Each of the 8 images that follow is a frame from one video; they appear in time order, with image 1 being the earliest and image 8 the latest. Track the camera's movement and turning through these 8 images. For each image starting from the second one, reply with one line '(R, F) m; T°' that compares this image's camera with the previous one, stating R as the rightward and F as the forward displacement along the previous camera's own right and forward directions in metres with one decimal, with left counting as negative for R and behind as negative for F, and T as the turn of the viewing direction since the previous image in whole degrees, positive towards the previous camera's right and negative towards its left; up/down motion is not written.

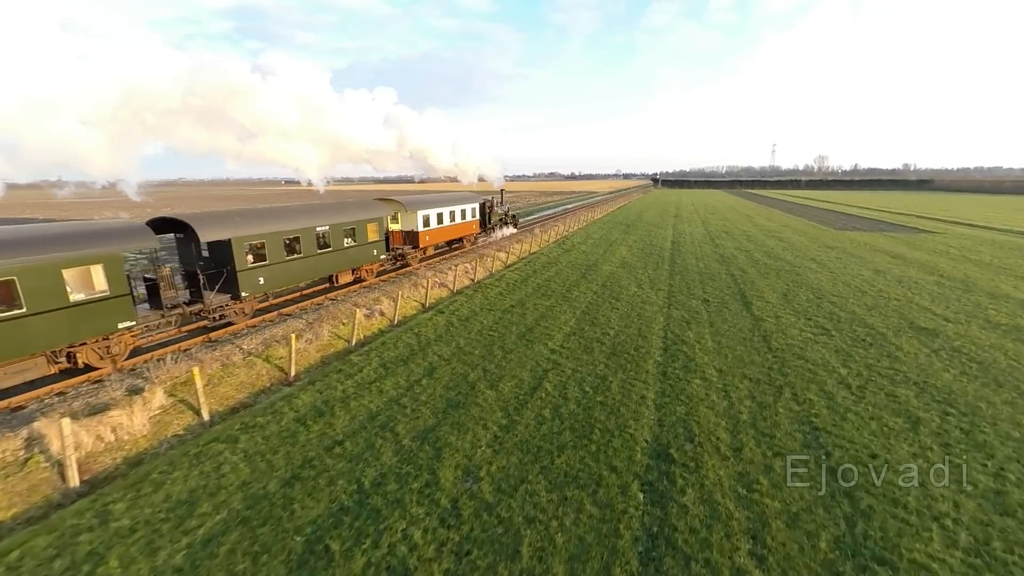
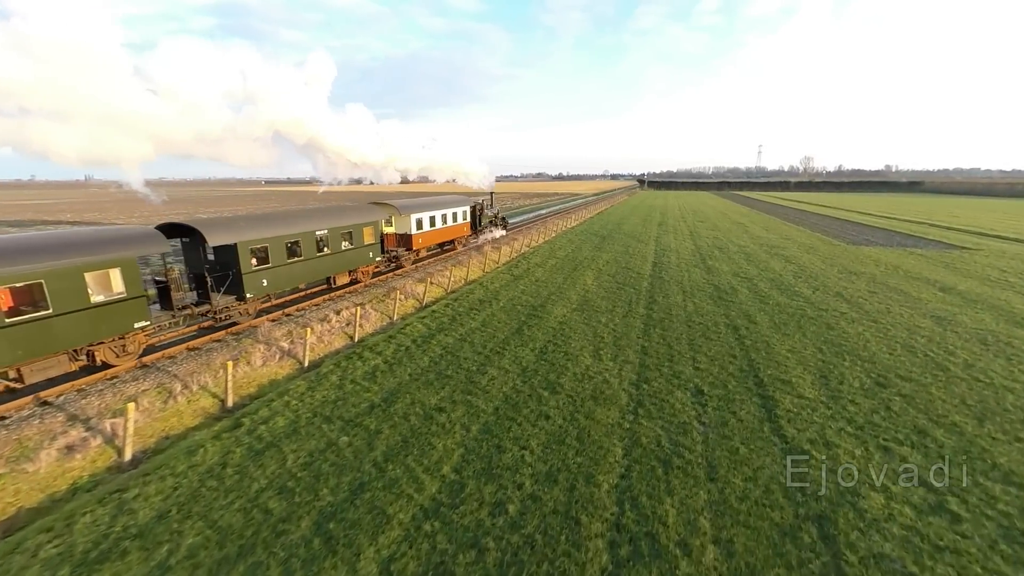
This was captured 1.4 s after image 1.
(-0.3, -2.1) m; +1°
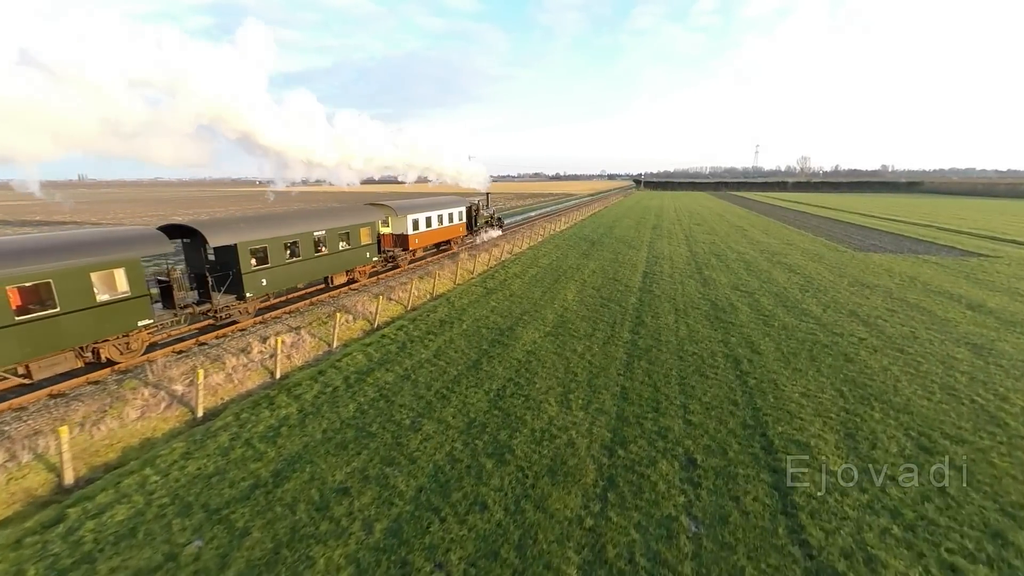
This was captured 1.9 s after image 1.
(+0.3, -8.3) m; 0°
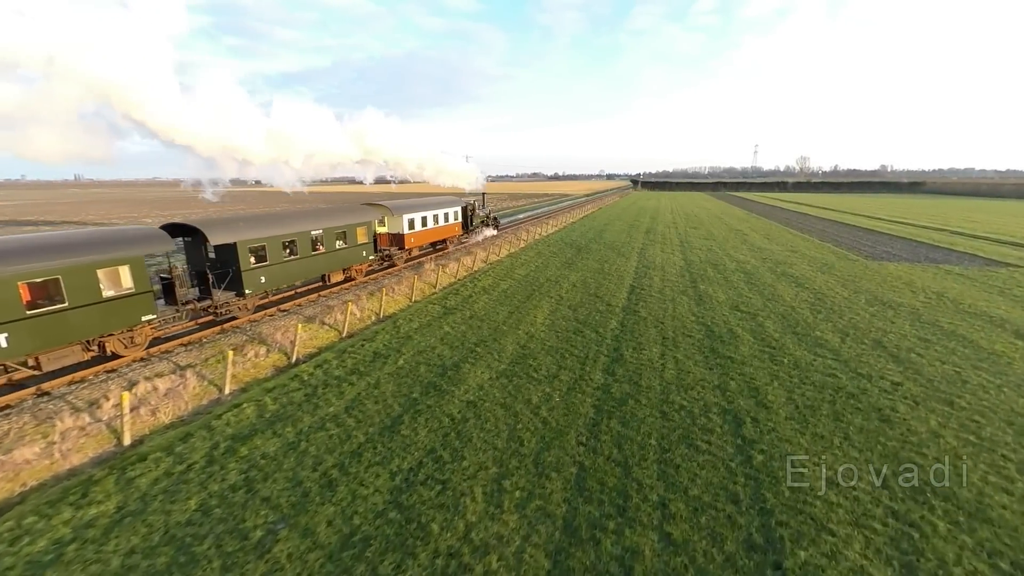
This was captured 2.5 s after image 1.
(+2.0, +4.6) m; 0°
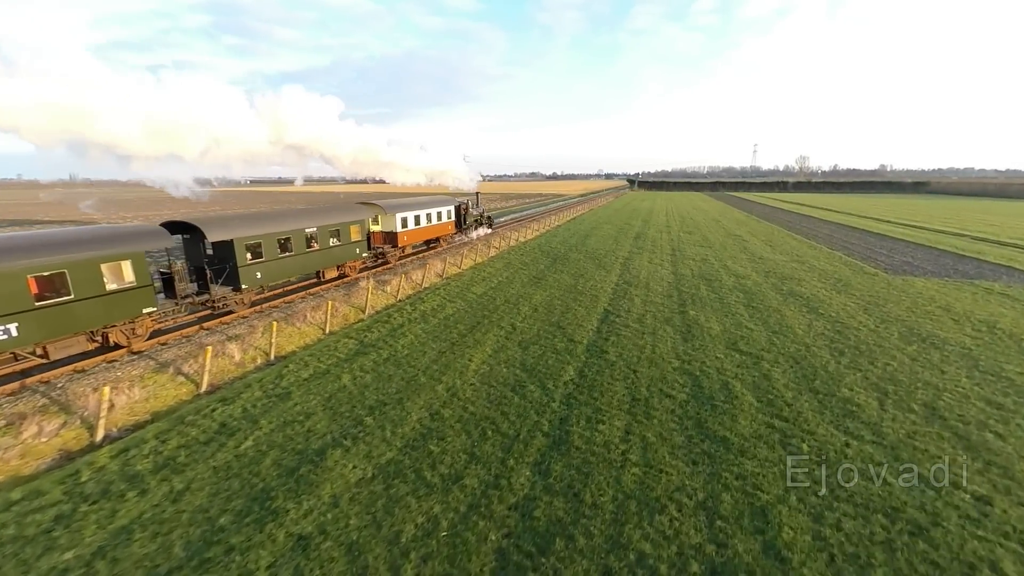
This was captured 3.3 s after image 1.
(+0.7, -2.8) m; 0°
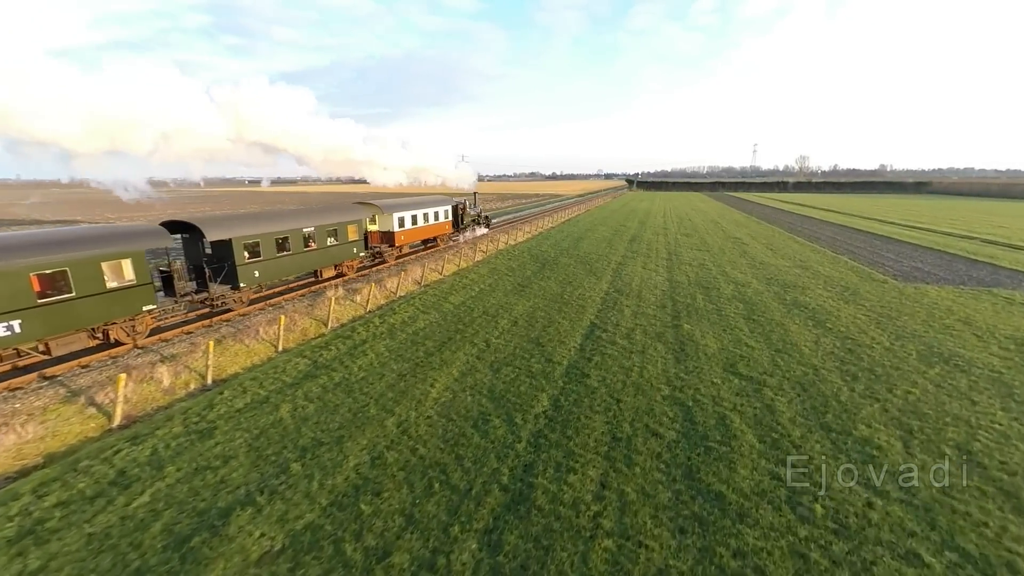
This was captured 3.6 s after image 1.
(+0.2, -2.2) m; 0°
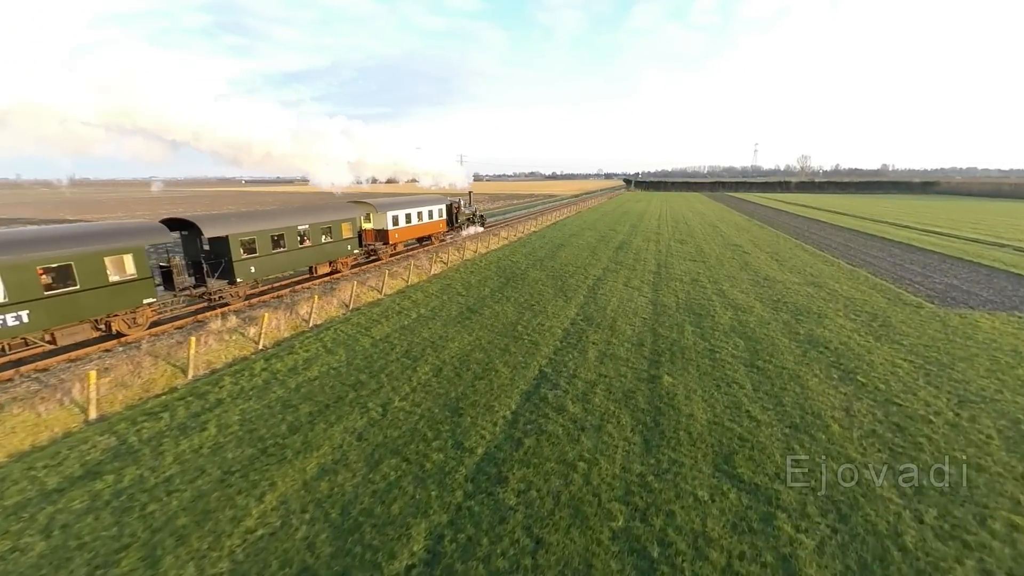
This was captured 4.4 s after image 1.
(+0.9, +1.2) m; 0°
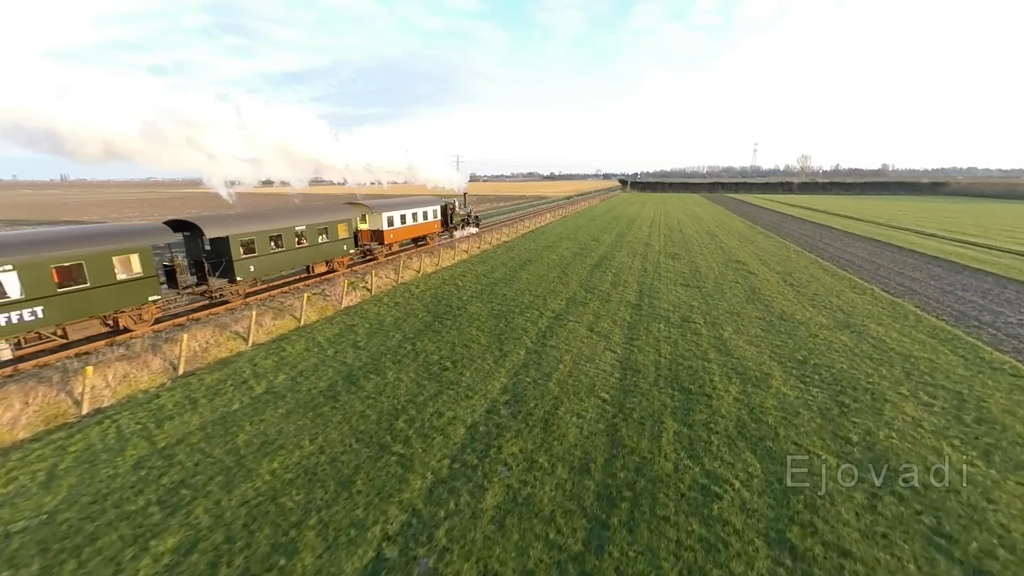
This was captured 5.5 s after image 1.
(+0.5, -1.3) m; 0°
